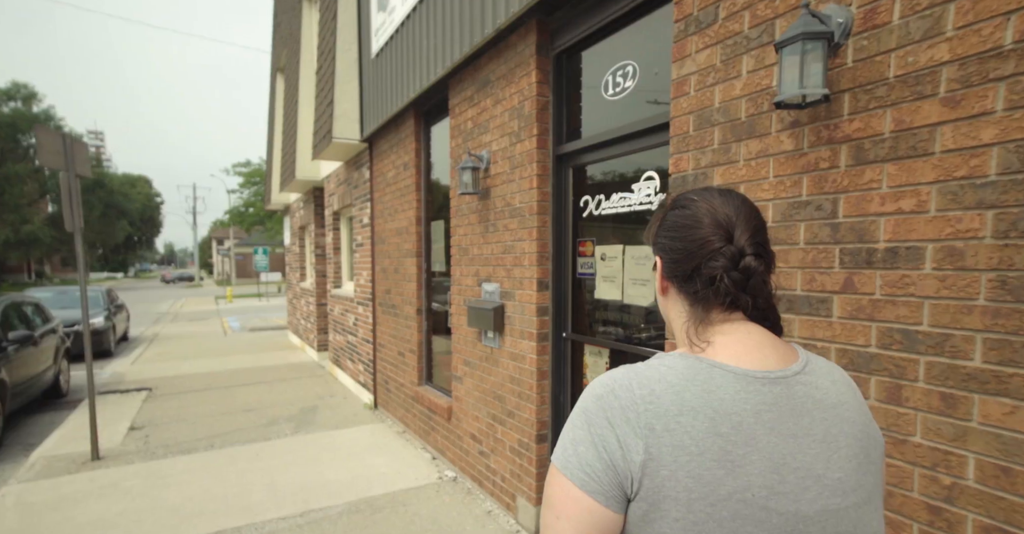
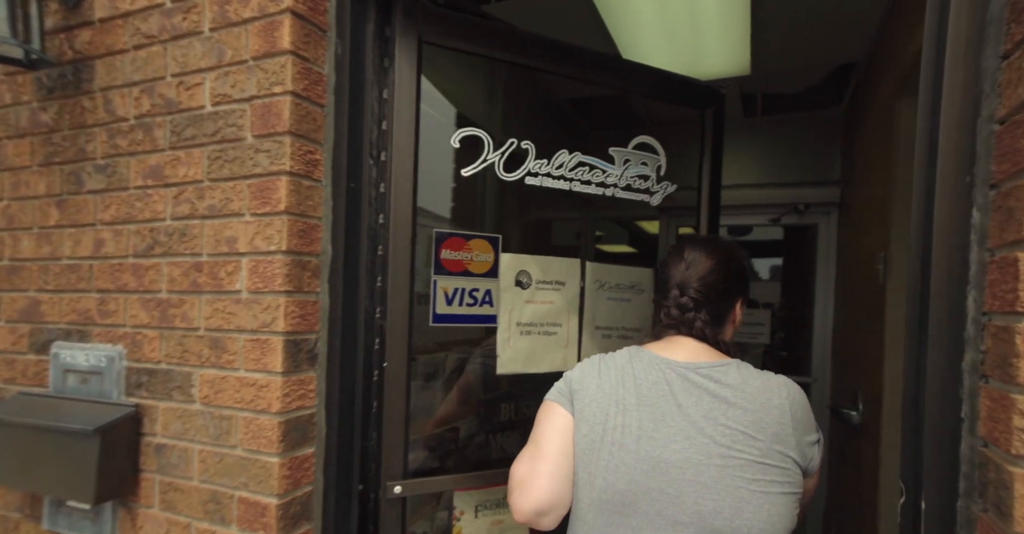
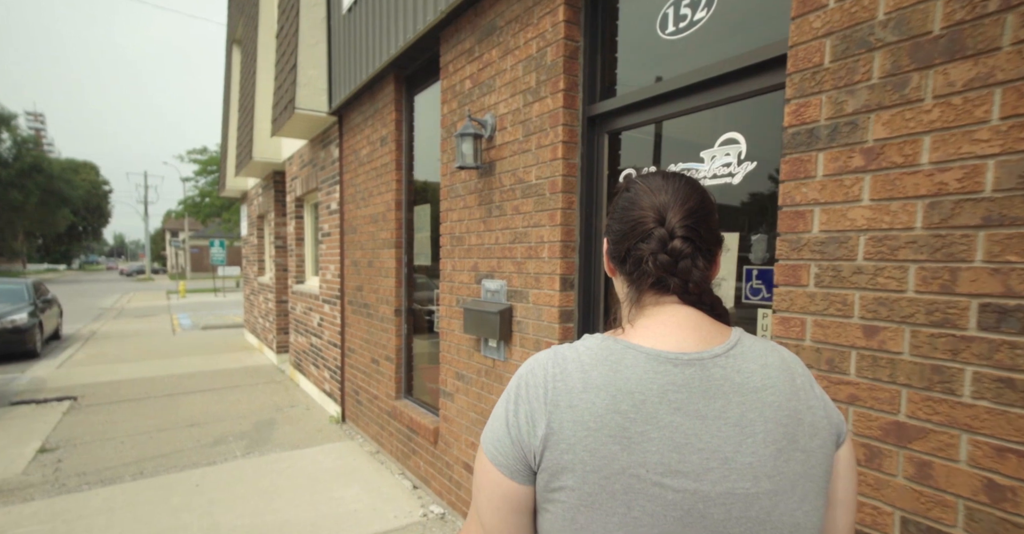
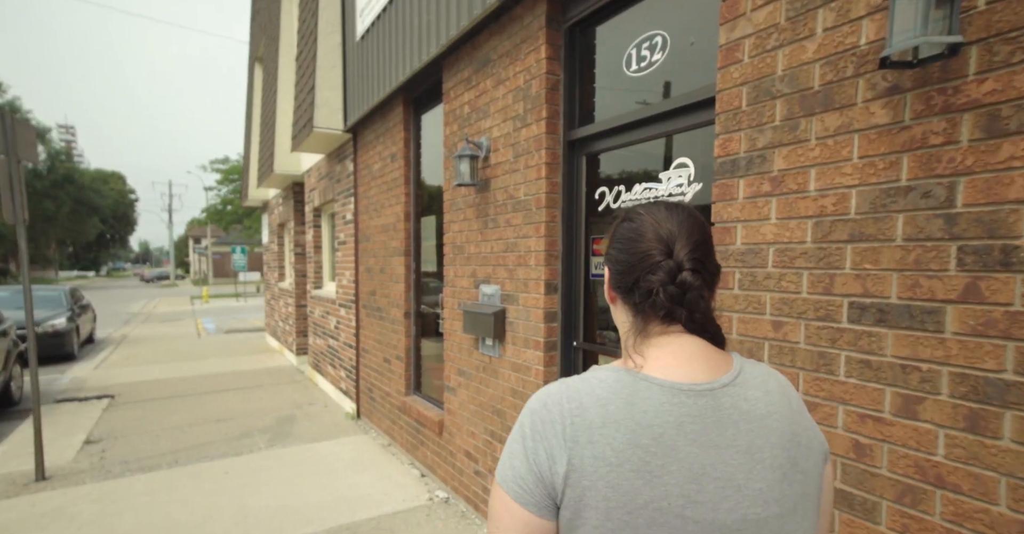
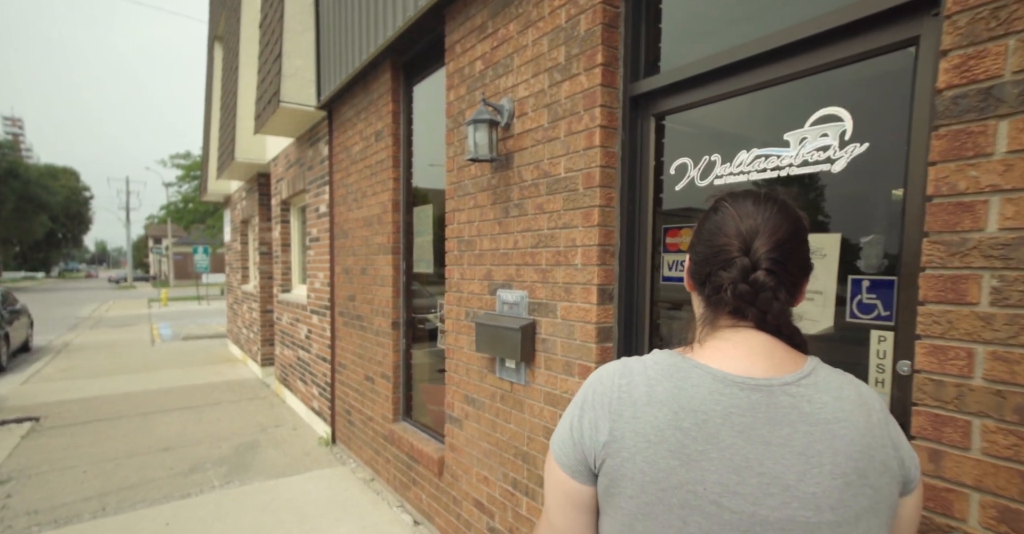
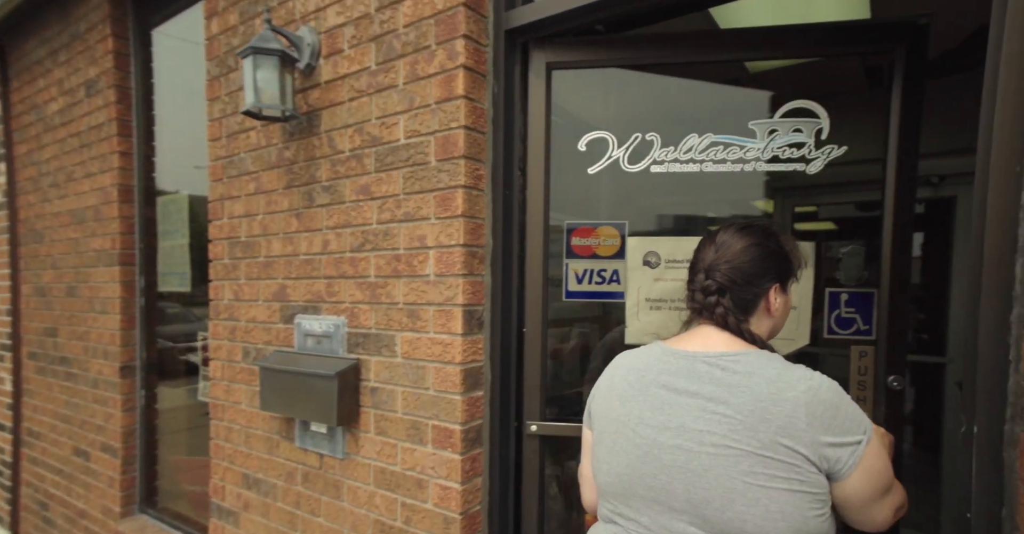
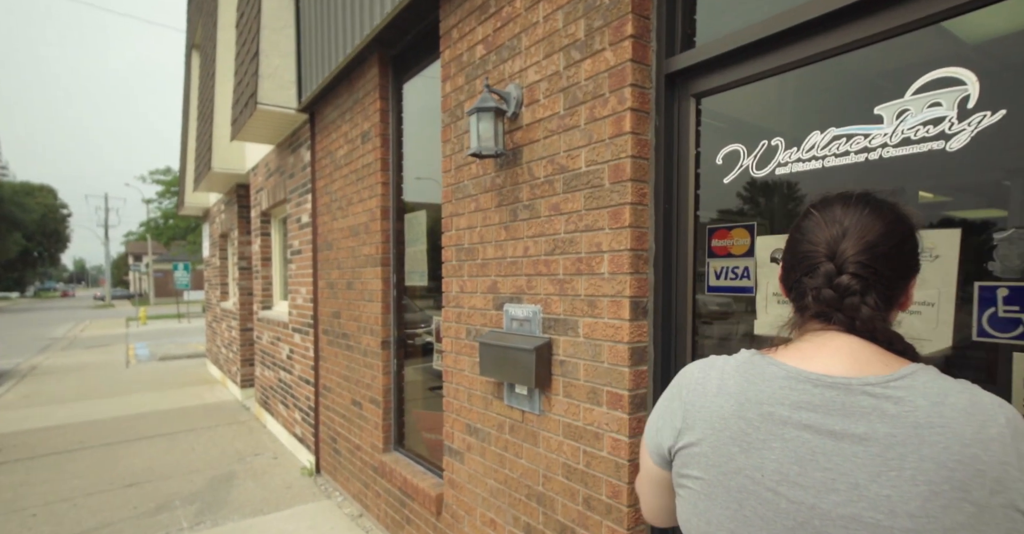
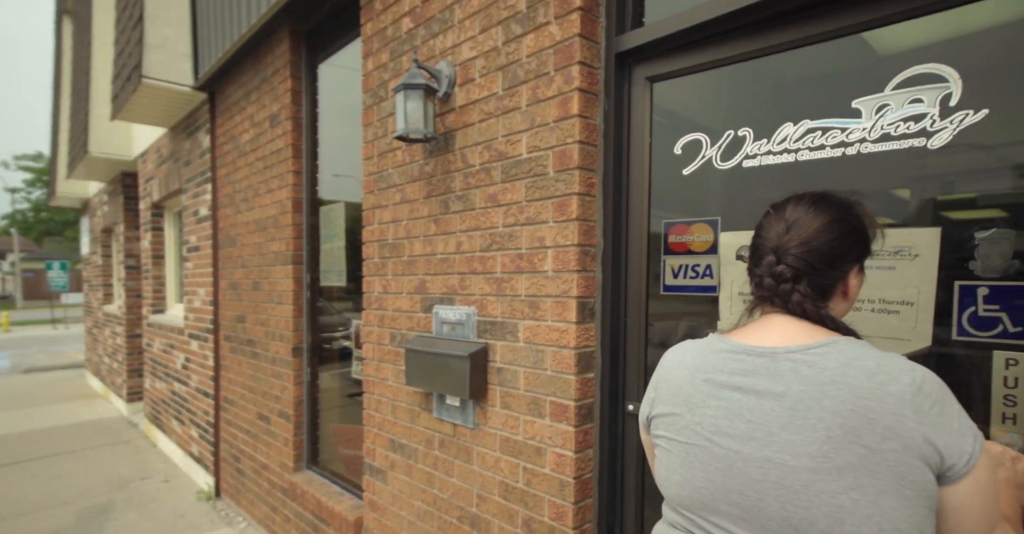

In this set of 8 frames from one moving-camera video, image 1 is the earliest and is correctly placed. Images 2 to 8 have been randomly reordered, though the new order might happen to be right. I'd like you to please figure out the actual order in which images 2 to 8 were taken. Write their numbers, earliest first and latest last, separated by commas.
4, 3, 5, 7, 8, 6, 2
